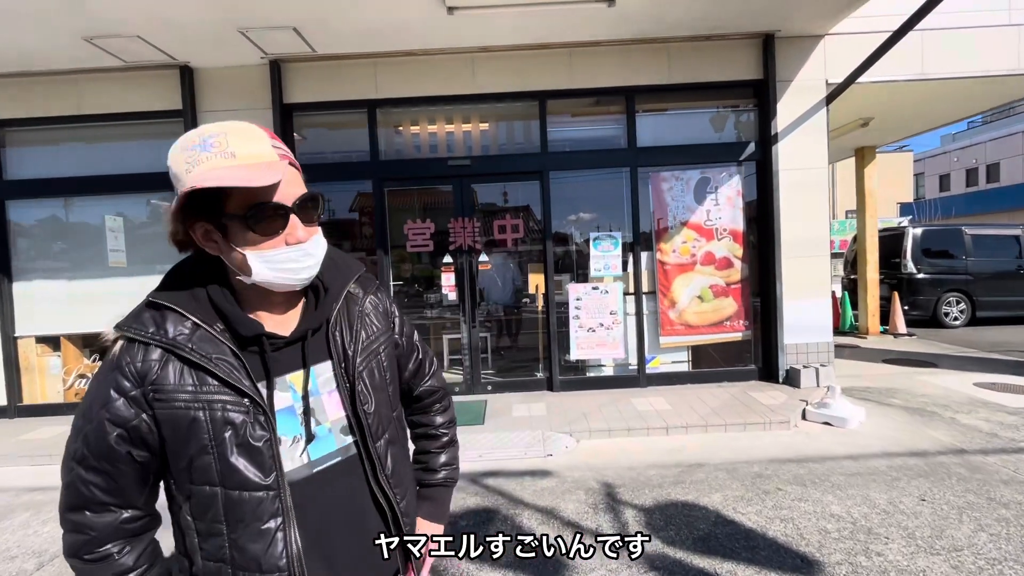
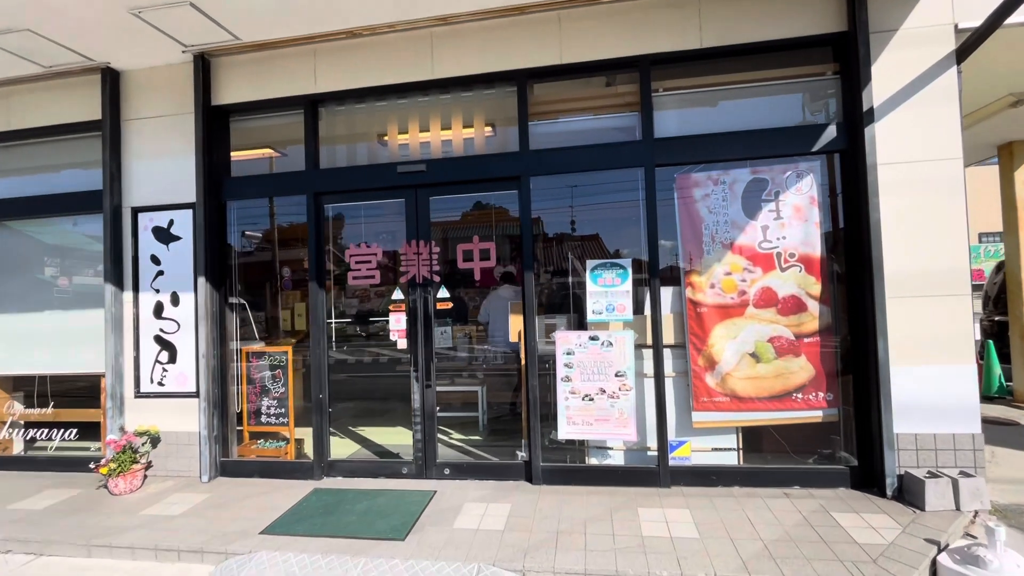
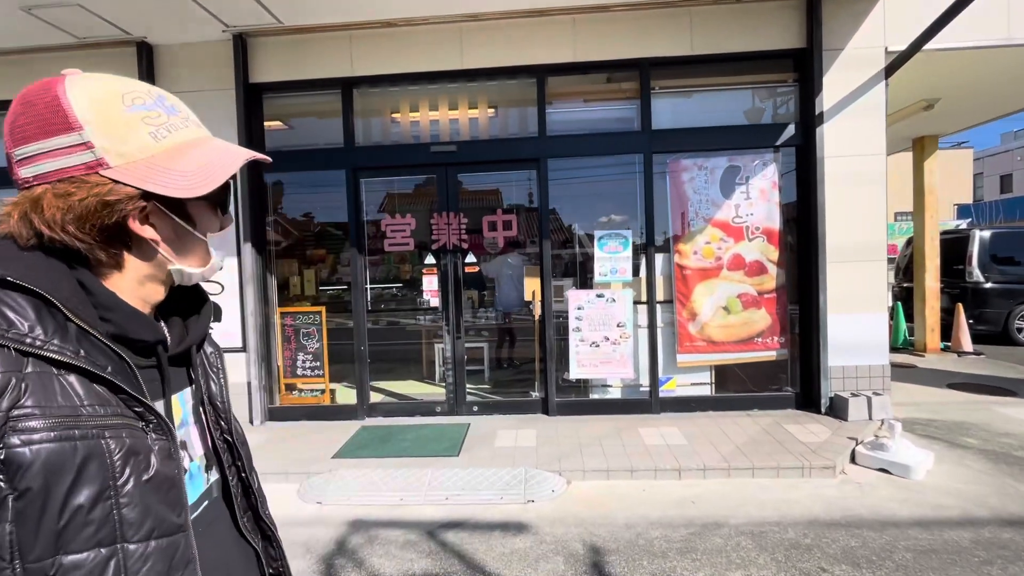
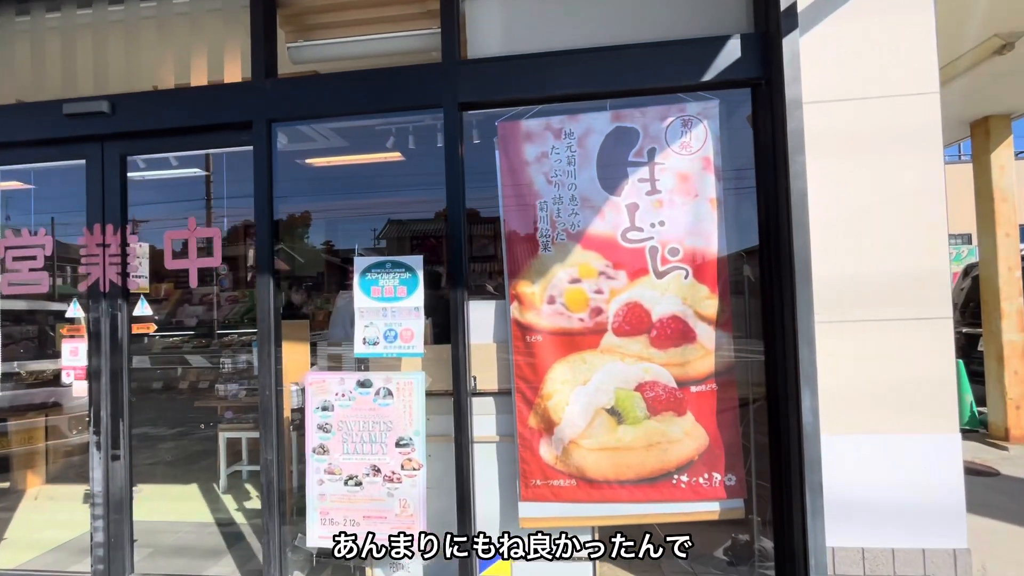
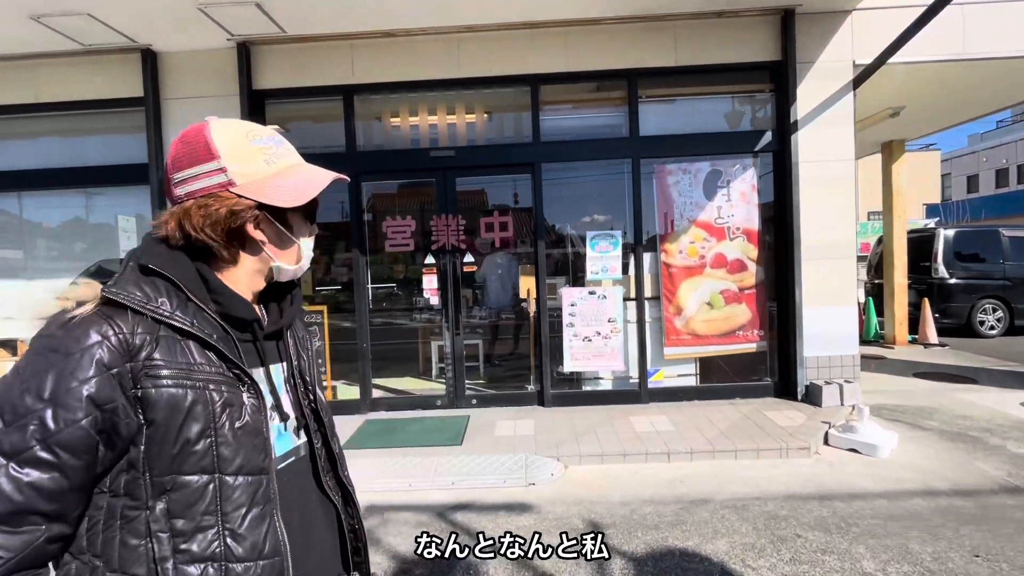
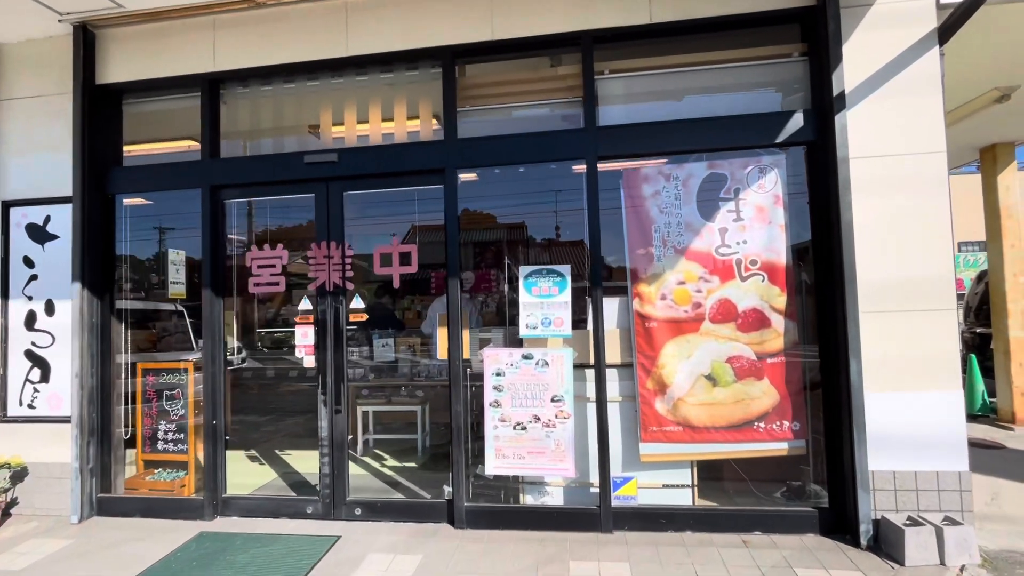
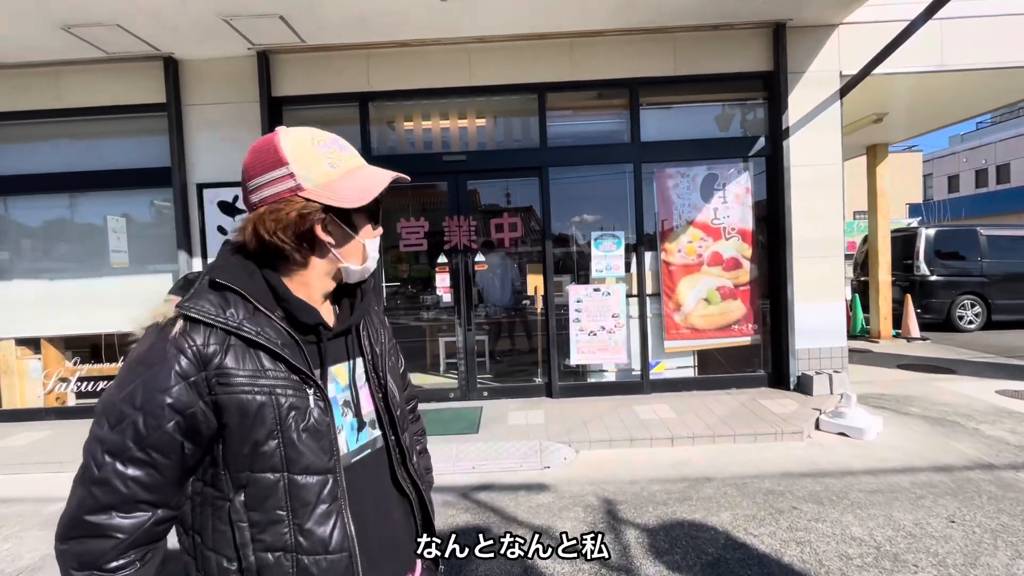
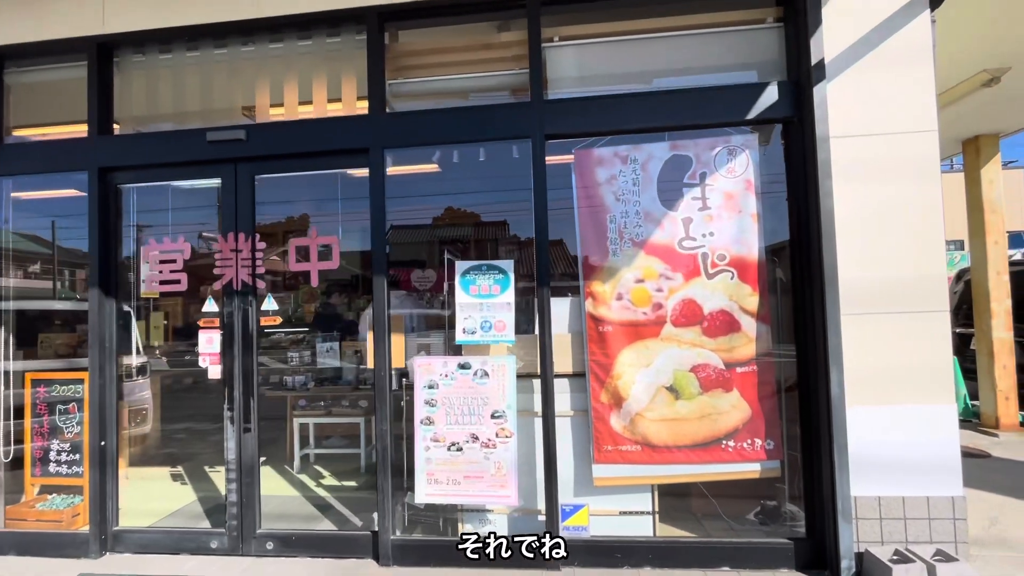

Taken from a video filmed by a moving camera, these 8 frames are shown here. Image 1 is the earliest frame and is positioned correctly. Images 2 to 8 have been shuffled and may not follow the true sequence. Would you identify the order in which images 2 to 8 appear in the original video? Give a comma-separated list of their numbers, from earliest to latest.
7, 5, 3, 2, 6, 8, 4
